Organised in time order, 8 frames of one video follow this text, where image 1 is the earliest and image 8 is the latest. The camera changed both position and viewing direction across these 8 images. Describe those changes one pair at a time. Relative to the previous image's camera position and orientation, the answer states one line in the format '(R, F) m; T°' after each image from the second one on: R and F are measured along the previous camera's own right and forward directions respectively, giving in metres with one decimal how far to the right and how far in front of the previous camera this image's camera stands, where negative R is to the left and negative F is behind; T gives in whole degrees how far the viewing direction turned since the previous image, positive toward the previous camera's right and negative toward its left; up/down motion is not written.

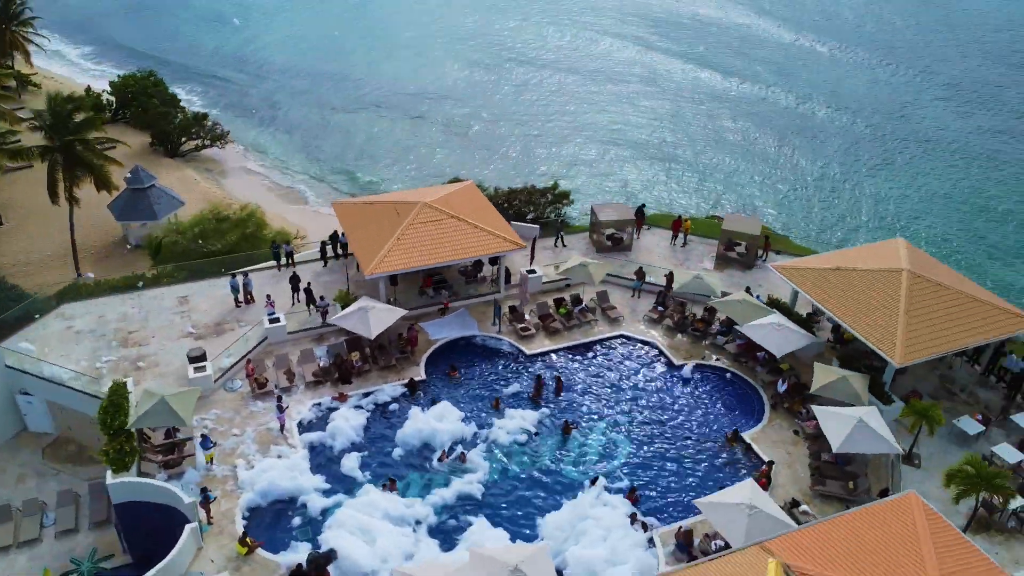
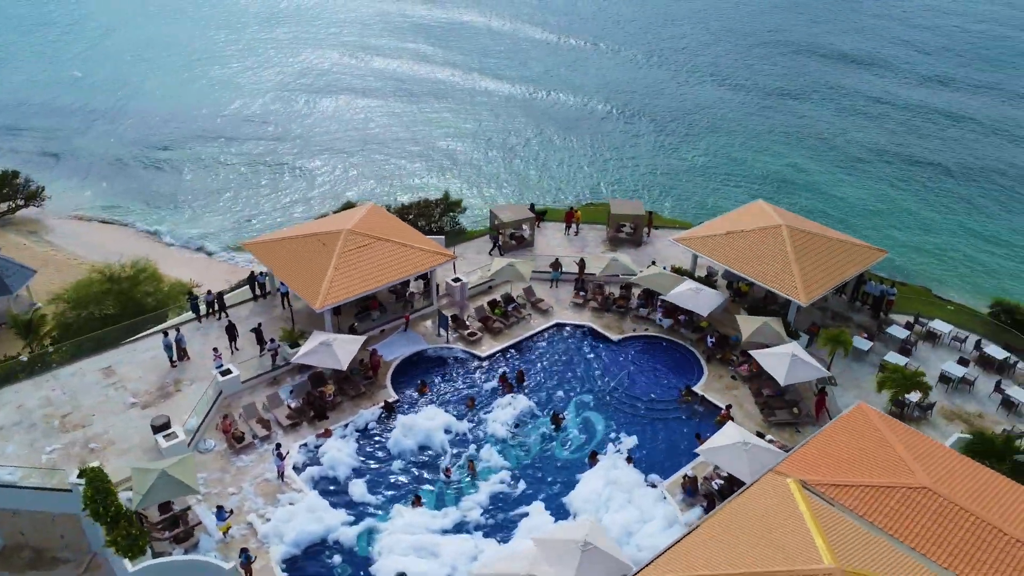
(-4.9, -0.5) m; +16°
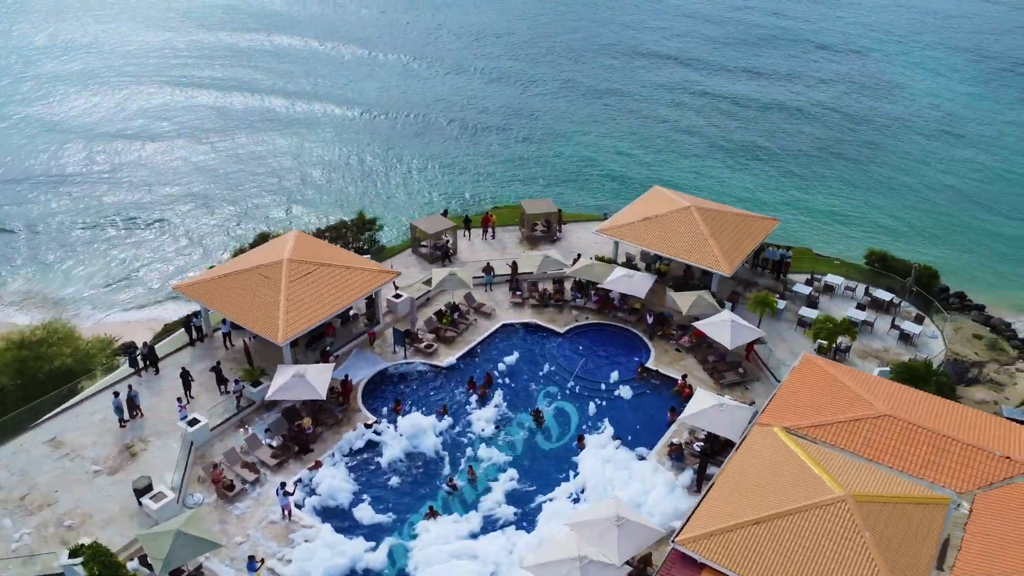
(-3.8, -0.3) m; +12°
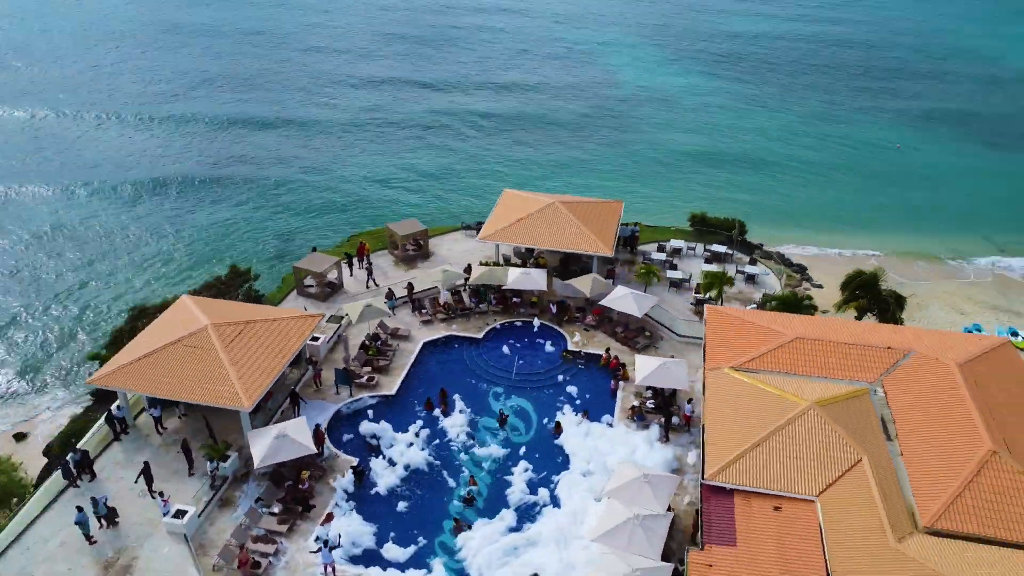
(-6.4, -0.3) m; +20°
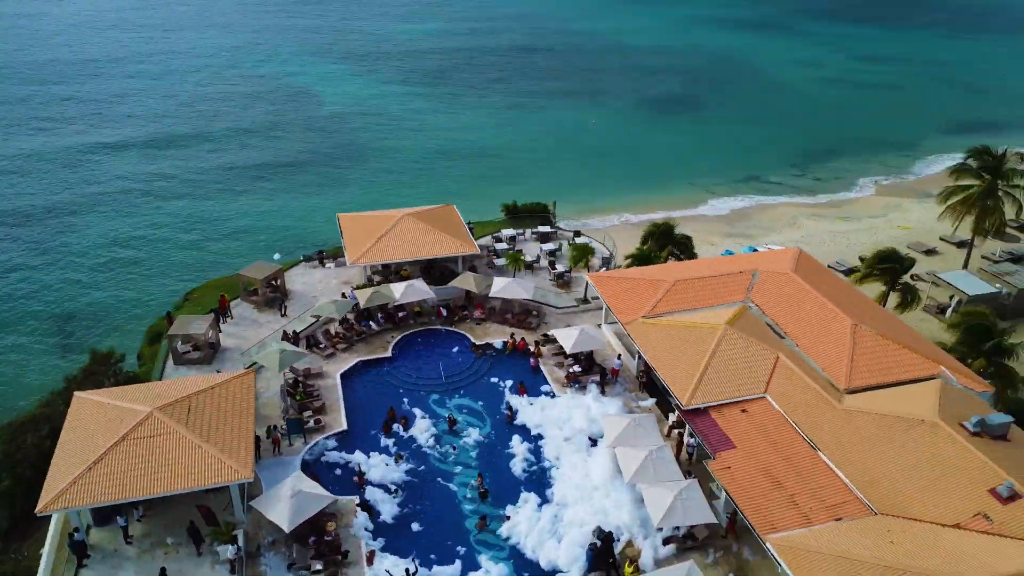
(-8.0, 0.0) m; +24°
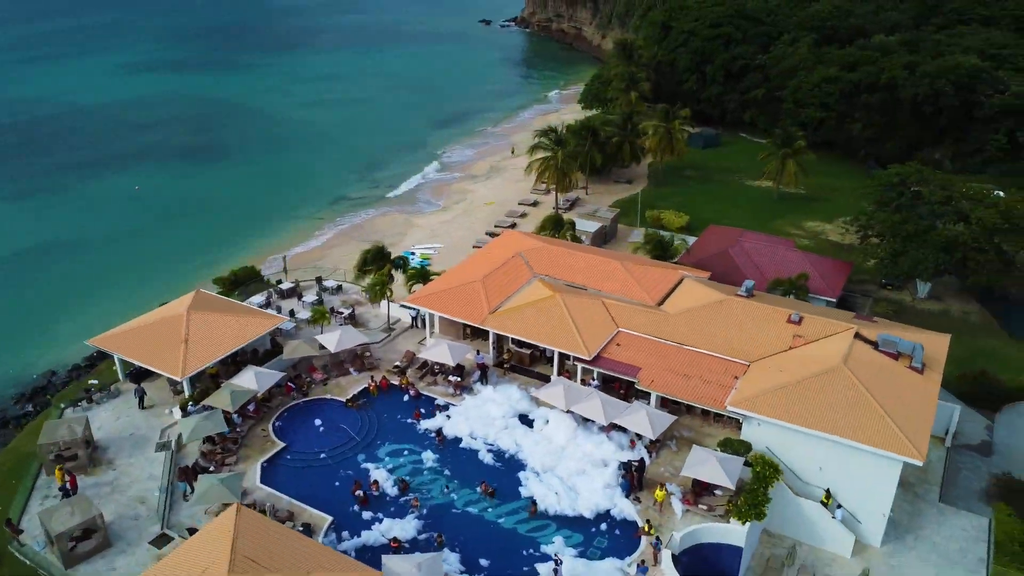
(-14.3, +2.2) m; +40°
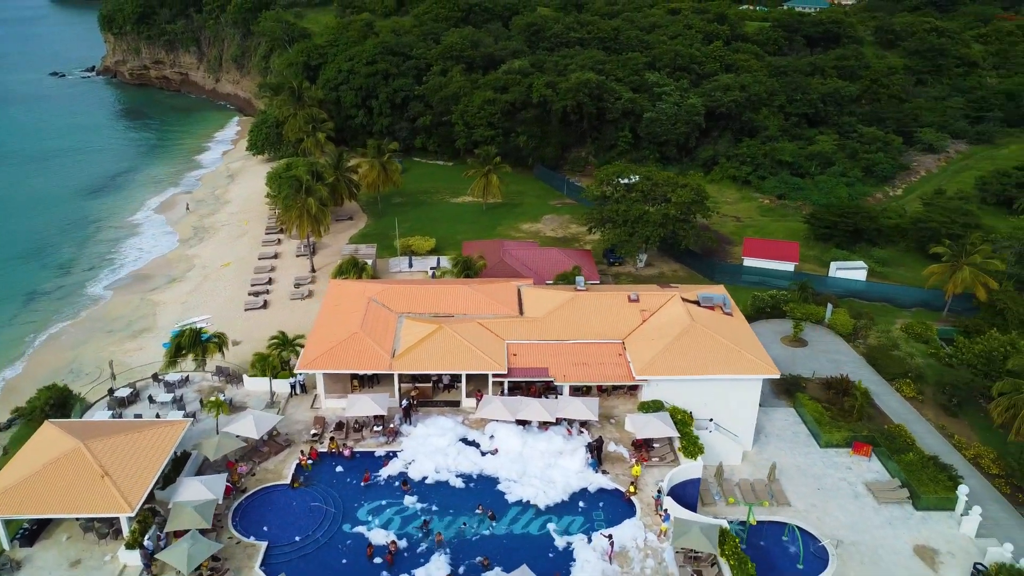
(-11.5, +0.4) m; +29°
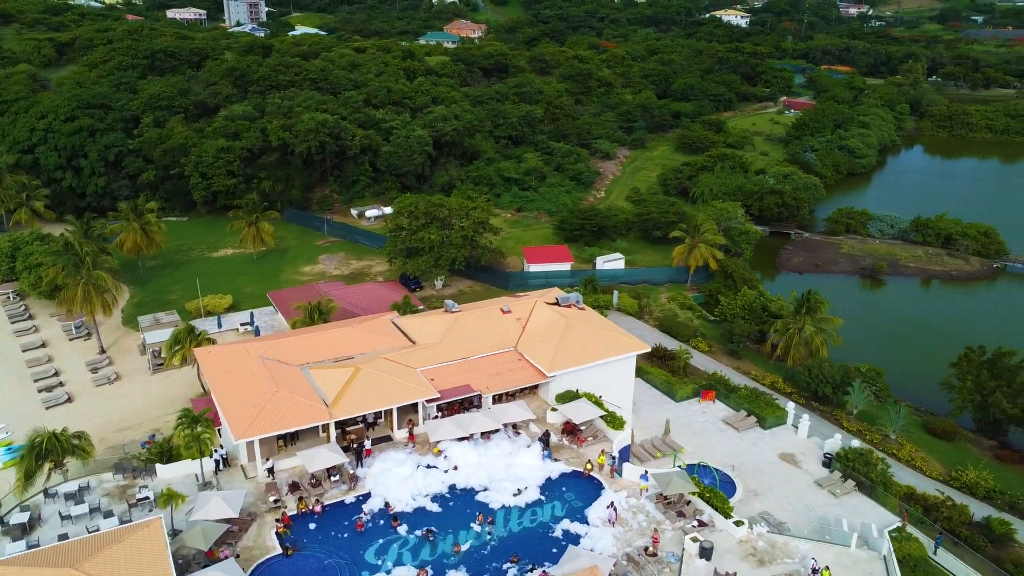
(-10.8, -0.3) m; +25°
